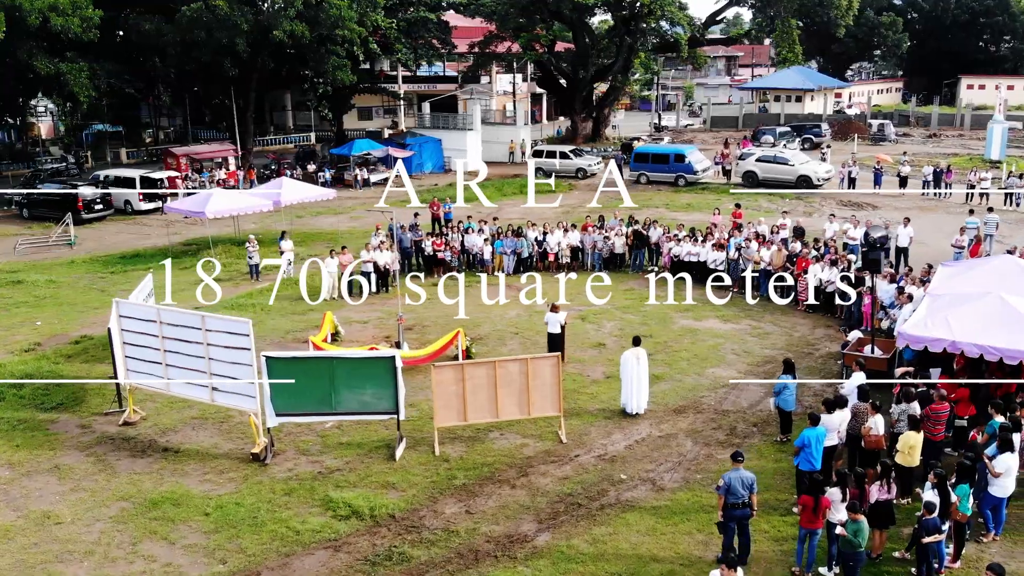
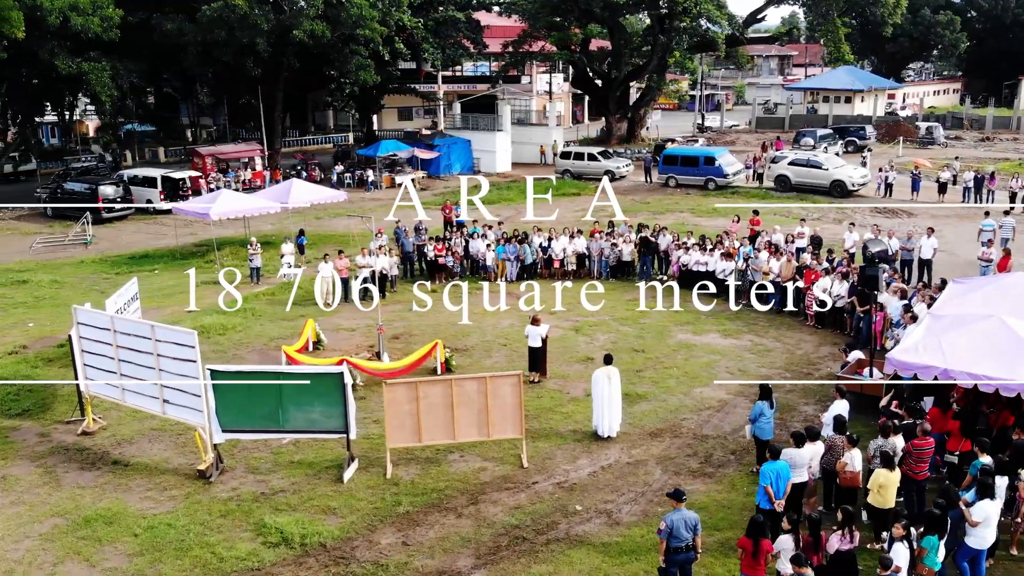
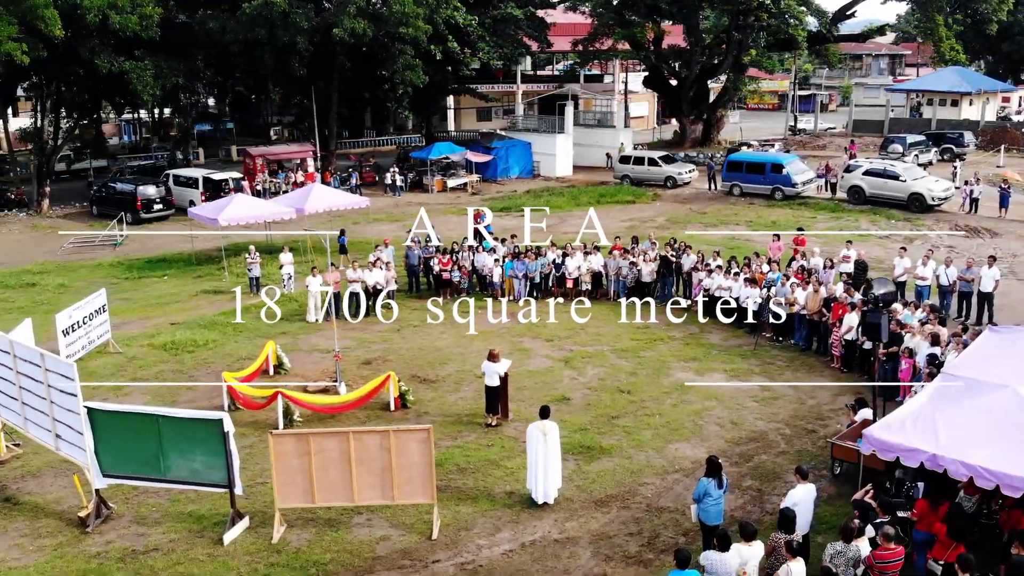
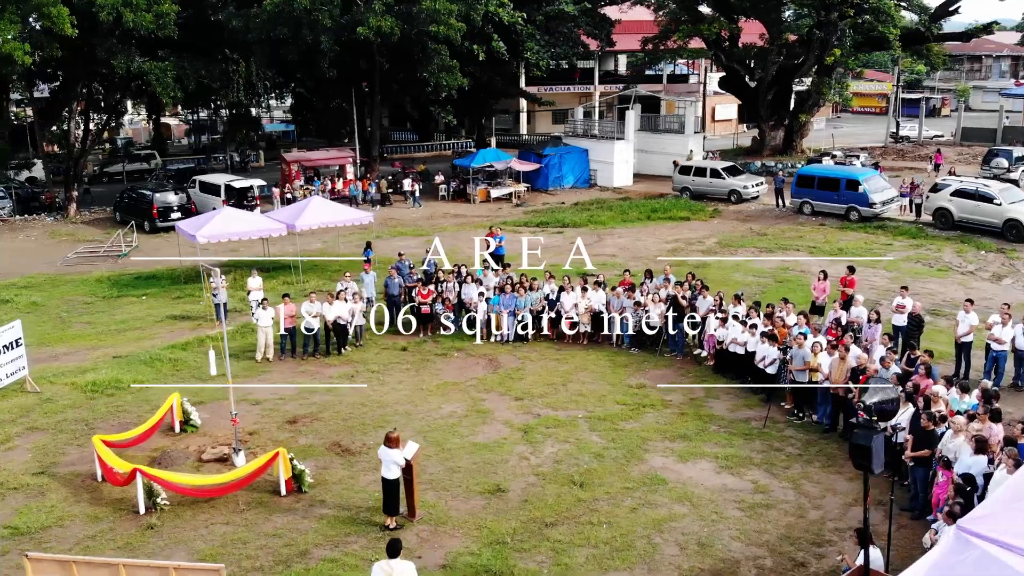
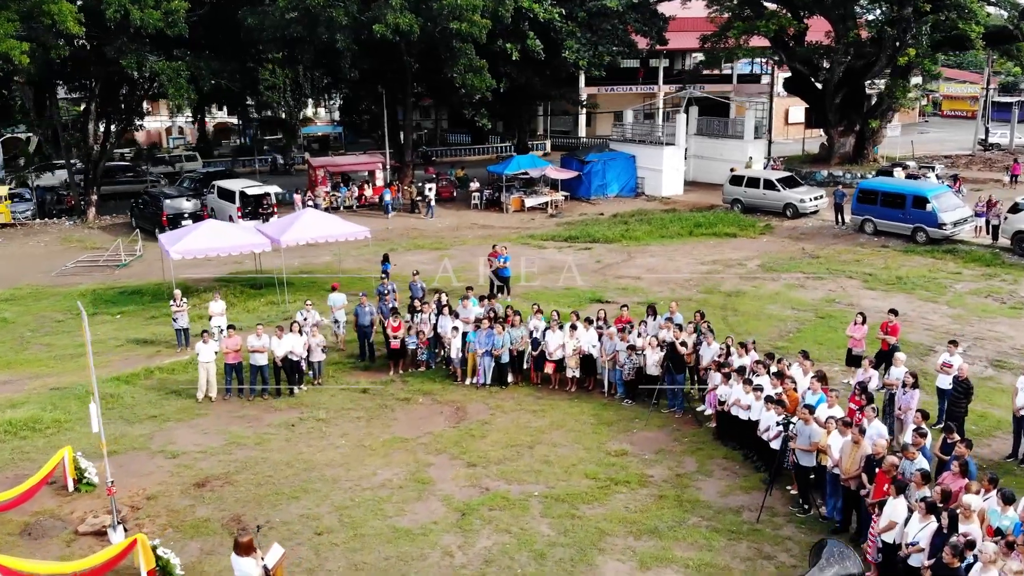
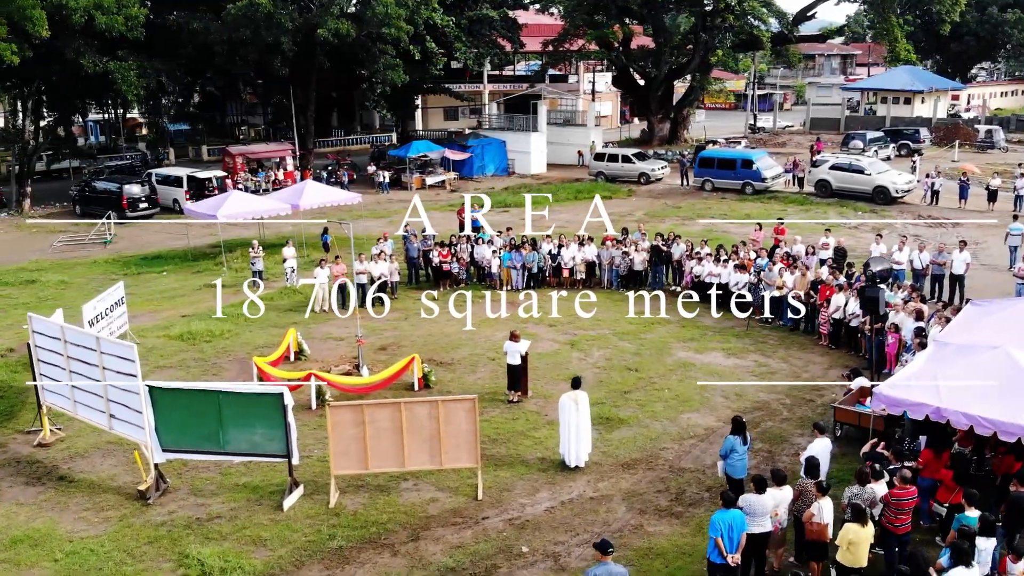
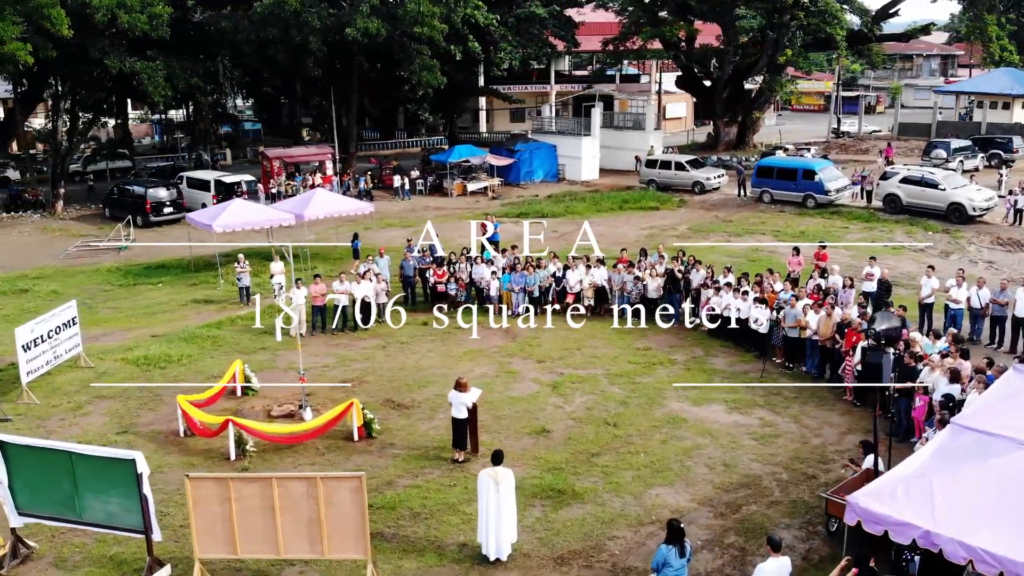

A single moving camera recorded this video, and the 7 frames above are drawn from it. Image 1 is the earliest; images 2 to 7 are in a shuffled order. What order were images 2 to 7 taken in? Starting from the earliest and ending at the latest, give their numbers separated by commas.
2, 6, 3, 7, 4, 5
